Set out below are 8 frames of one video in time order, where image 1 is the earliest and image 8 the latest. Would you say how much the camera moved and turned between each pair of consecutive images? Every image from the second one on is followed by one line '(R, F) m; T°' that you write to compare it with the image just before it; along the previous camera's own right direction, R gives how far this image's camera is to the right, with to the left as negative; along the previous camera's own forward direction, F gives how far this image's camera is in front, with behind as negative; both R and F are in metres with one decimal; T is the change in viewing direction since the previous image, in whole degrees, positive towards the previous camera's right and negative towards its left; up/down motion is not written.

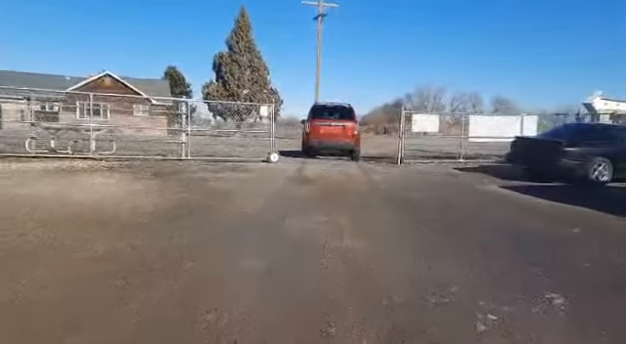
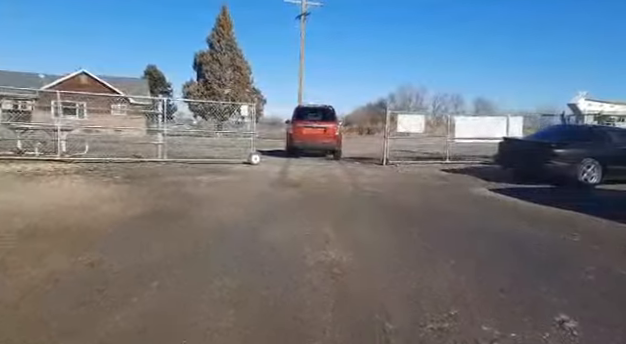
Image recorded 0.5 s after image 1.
(0.0, +0.5) m; +2°
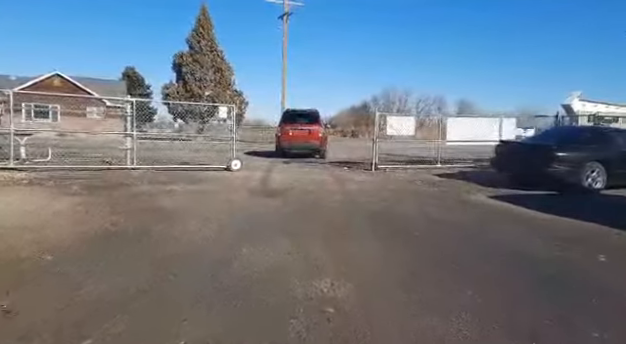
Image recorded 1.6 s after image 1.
(0.0, +0.9) m; +2°
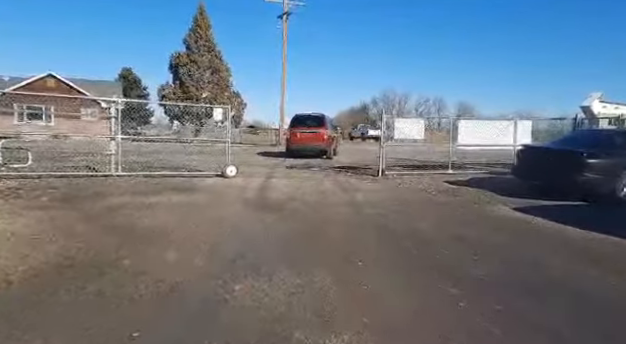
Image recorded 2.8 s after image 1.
(-0.1, +0.9) m; 0°
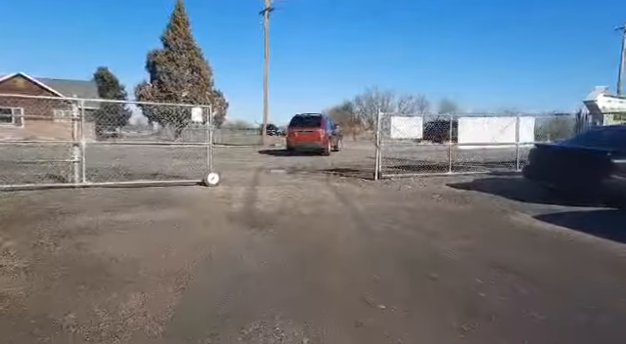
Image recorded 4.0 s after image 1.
(-0.2, +1.0) m; +2°
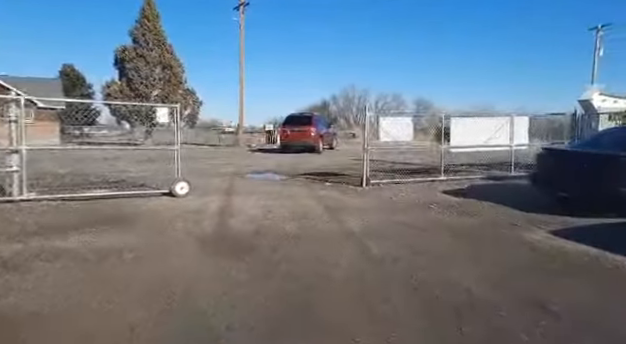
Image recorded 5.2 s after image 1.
(-0.1, +1.0) m; +3°
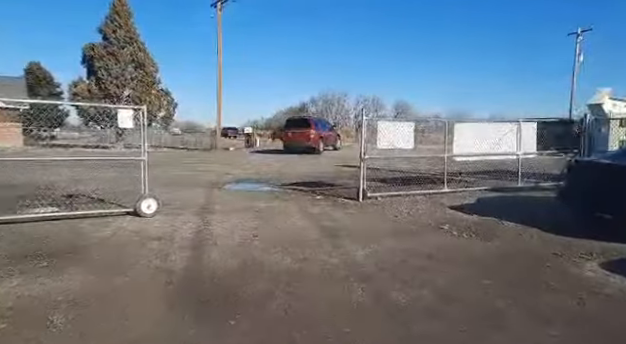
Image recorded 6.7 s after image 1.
(-0.3, +1.3) m; +3°
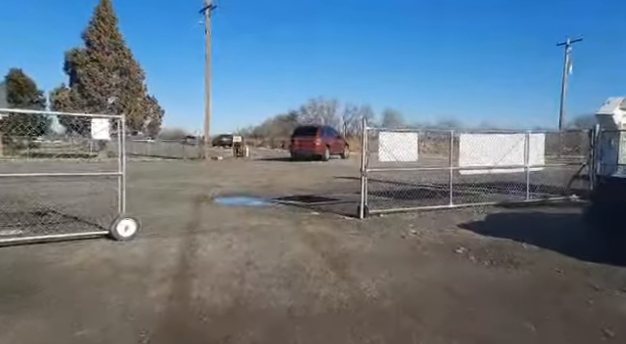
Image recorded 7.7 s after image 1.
(-0.2, +0.7) m; +2°
